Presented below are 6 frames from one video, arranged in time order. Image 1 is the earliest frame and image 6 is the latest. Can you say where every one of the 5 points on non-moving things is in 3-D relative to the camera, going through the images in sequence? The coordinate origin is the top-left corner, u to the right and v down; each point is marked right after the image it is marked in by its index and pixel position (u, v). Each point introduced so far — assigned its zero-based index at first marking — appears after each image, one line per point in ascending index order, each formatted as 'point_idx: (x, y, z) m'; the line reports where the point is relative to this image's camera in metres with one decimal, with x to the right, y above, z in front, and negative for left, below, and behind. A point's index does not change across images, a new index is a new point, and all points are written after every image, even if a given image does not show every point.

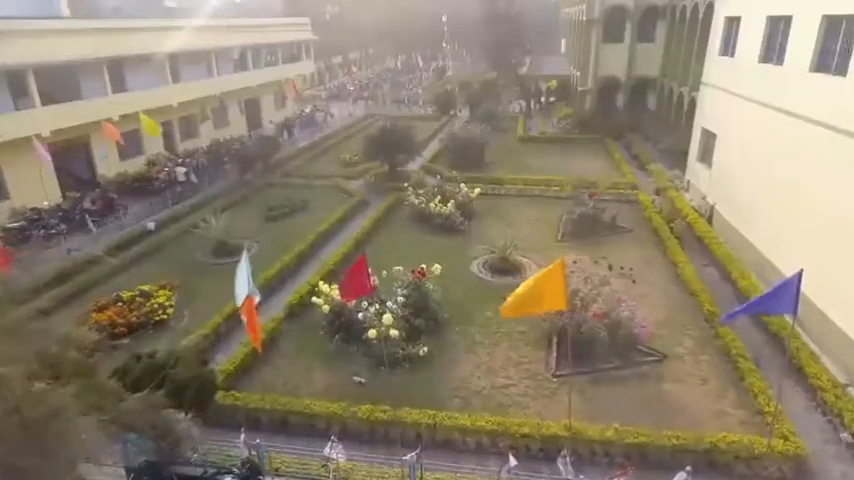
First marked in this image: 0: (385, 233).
0: (-1.4, +0.2, +17.3) m
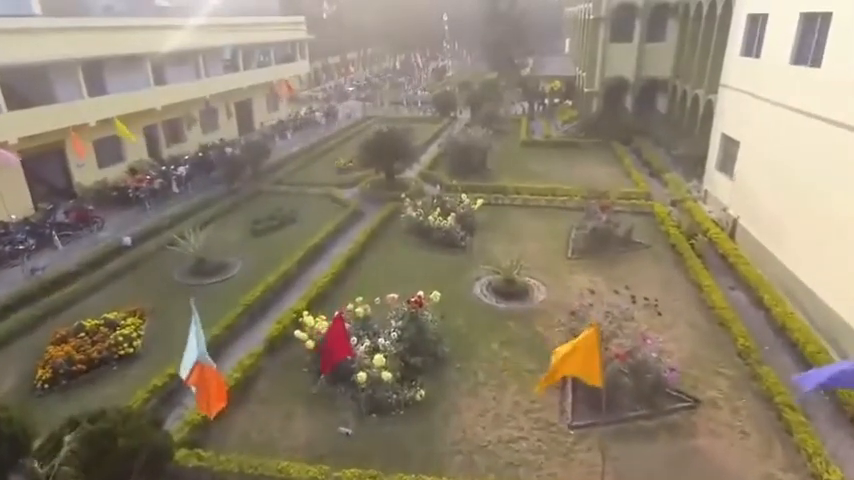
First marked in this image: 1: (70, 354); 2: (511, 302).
0: (-1.5, -0.3, +15.9) m
1: (-7.5, -2.4, +10.6) m
2: (+2.1, -1.5, +12.7) m
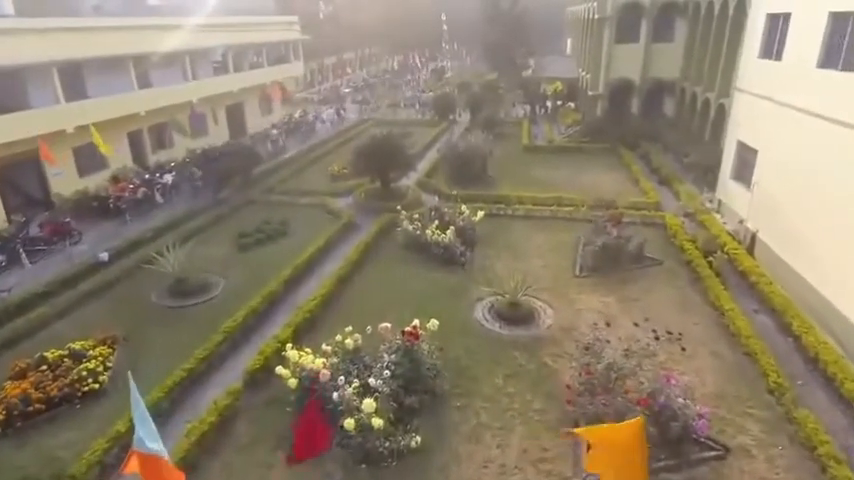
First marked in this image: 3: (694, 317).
0: (-1.6, -0.7, +14.9) m
1: (-7.6, -2.9, +9.6) m
2: (+2.1, -2.0, +11.6) m
3: (+6.2, -1.8, +11.8) m
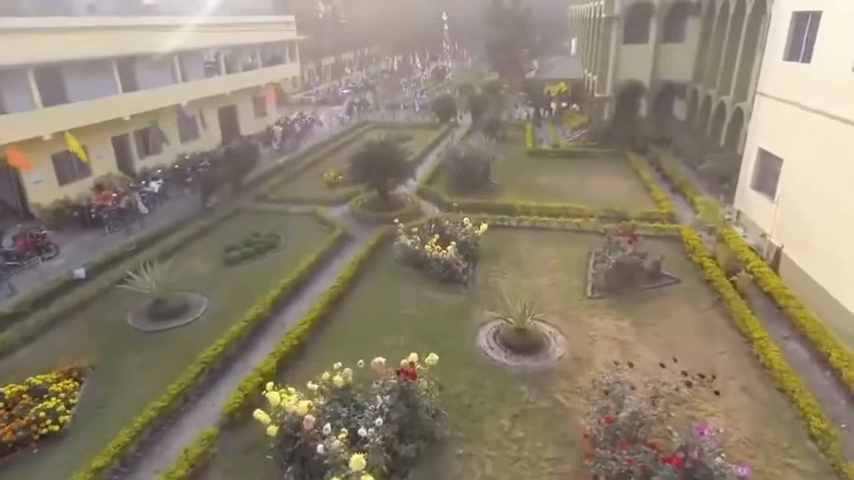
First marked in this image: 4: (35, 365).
0: (-1.6, -1.2, +13.8) m
1: (-7.6, -3.3, +8.5) m
2: (+2.0, -2.5, +10.6) m
3: (+6.2, -2.3, +10.8) m
4: (-8.5, -2.7, +11.0) m
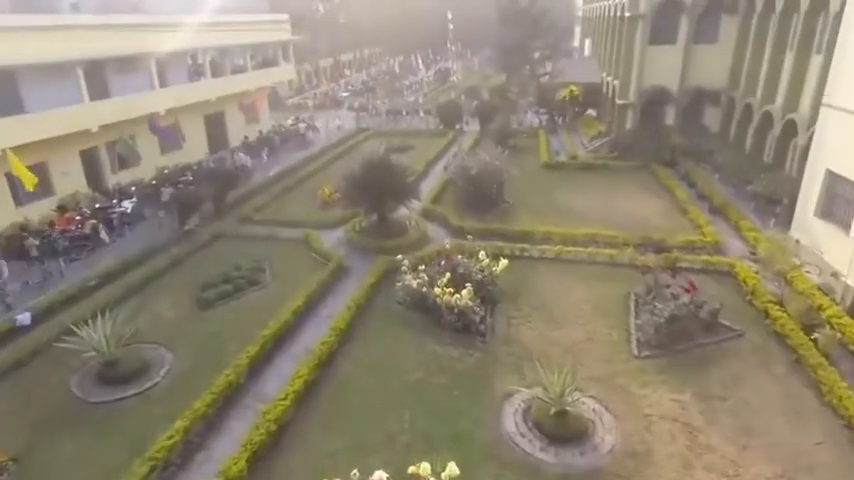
0: (-1.4, -2.2, +11.5) m
1: (-7.4, -4.3, +6.2) m
2: (+2.3, -3.4, +8.2) m
3: (+6.4, -3.2, +8.4) m
4: (-8.3, -3.7, +8.7) m
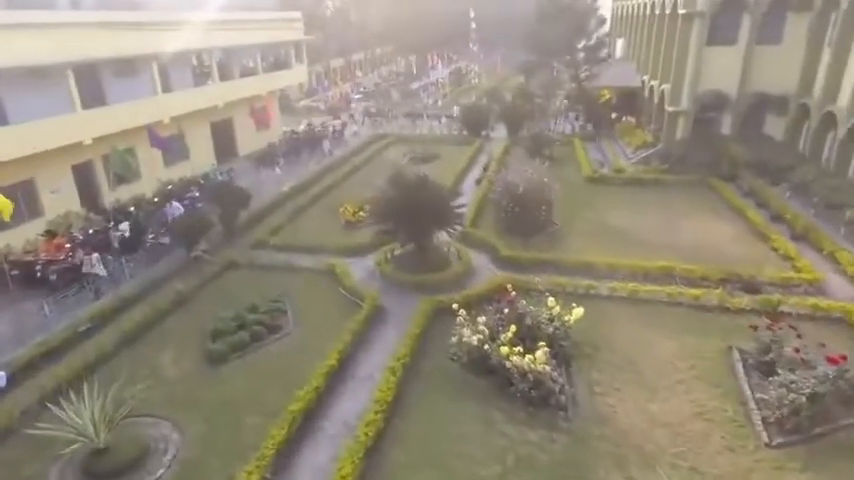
0: (-0.1, -3.1, +9.3) m
1: (-6.2, -5.2, +4.0) m
2: (+3.5, -4.3, +6.0) m
3: (+7.6, -4.2, +6.2) m
4: (-7.1, -4.6, +6.5) m
